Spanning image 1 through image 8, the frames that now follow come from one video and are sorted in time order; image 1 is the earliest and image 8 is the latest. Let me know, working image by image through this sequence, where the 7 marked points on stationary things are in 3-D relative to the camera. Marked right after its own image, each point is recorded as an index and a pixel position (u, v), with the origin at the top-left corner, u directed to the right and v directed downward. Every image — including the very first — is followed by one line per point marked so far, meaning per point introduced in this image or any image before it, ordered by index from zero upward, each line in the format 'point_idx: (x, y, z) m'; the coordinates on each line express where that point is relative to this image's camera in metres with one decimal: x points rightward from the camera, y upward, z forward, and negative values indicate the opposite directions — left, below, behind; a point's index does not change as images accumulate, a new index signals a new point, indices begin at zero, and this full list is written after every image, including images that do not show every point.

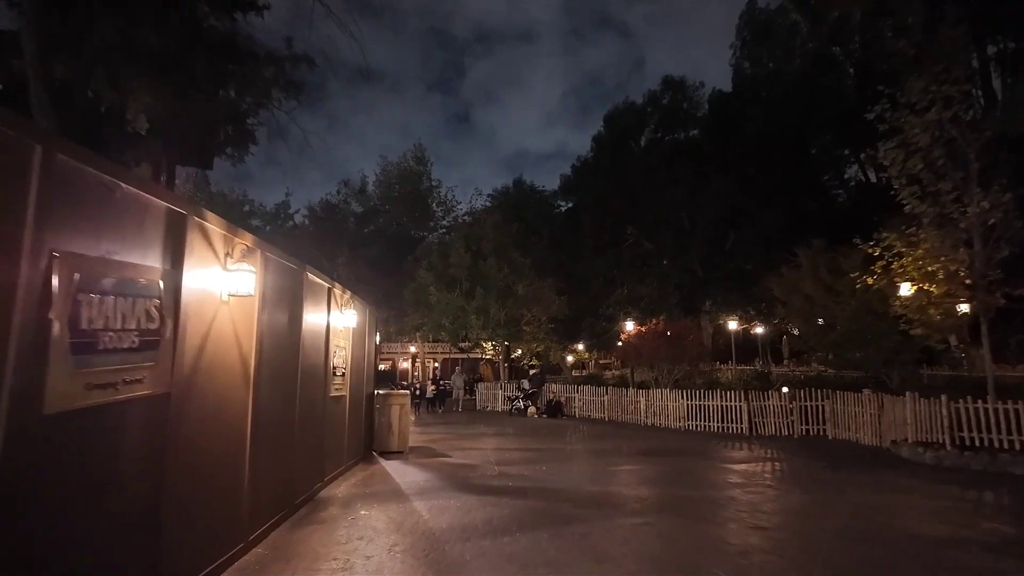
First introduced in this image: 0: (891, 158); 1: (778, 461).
0: (+8.6, +2.9, +13.6) m
1: (+5.8, -3.8, +13.0) m
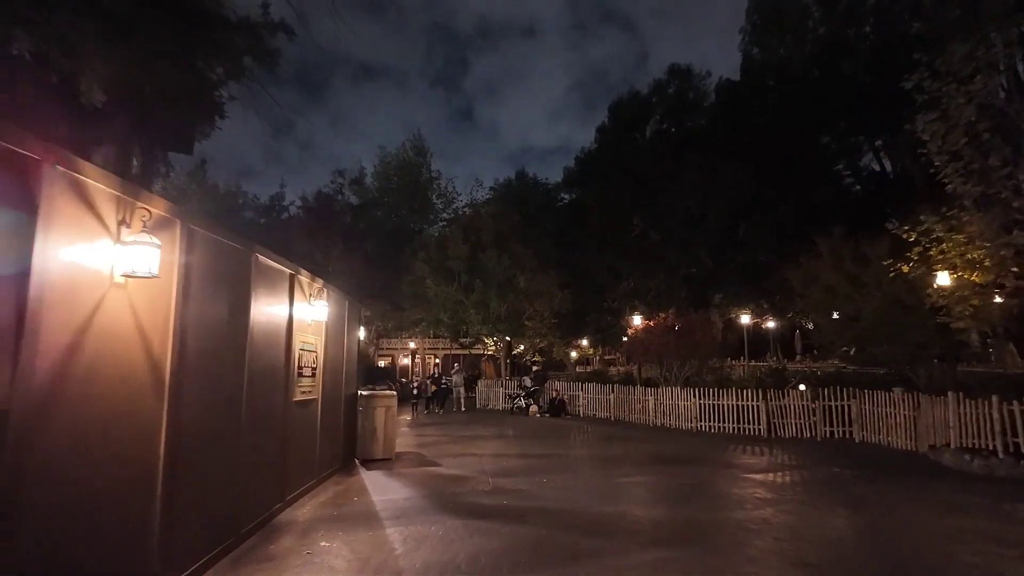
0: (+8.5, +3.2, +12.2) m
1: (+5.7, -3.5, +11.7) m
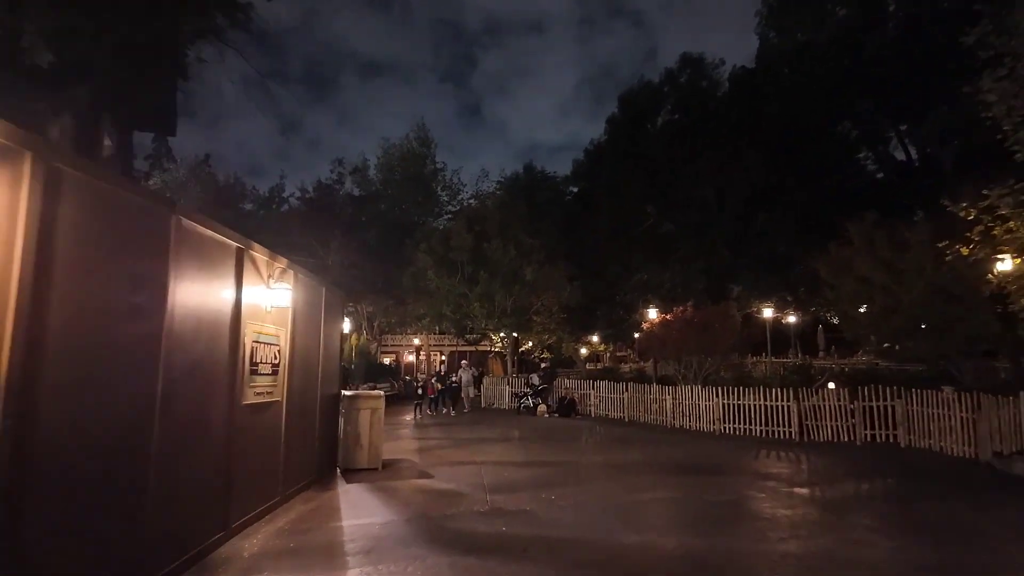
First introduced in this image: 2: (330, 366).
0: (+8.6, +3.5, +10.6) m
1: (+5.8, -3.3, +10.2) m
2: (-3.0, -1.2, +9.7) m
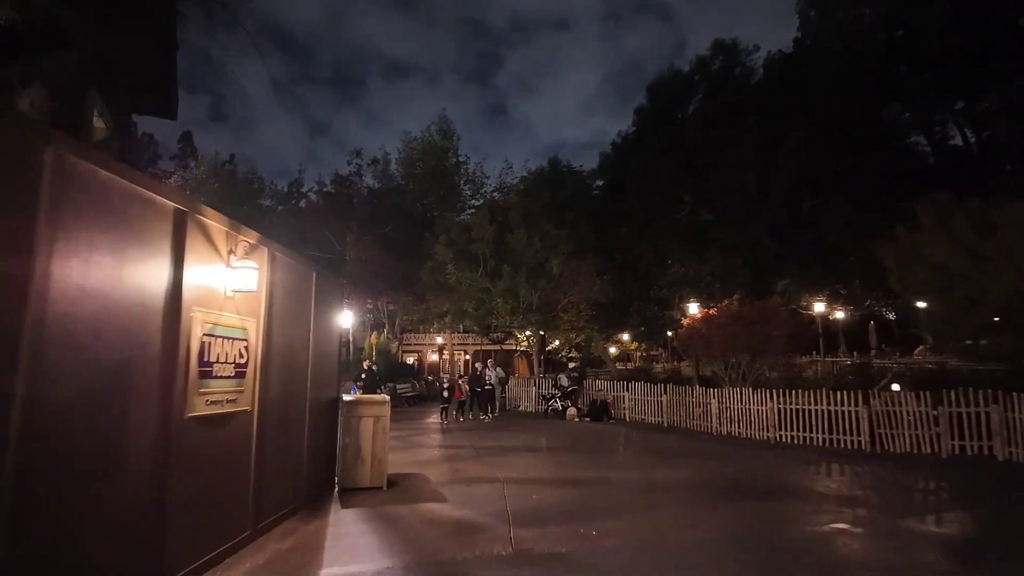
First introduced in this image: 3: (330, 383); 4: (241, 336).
0: (+9.0, +3.7, +8.6) m
1: (+6.2, -3.0, +8.3) m
2: (-2.6, -1.1, +8.2) m
3: (-2.6, -1.3, +8.4) m
4: (-2.5, -0.5, +5.6) m
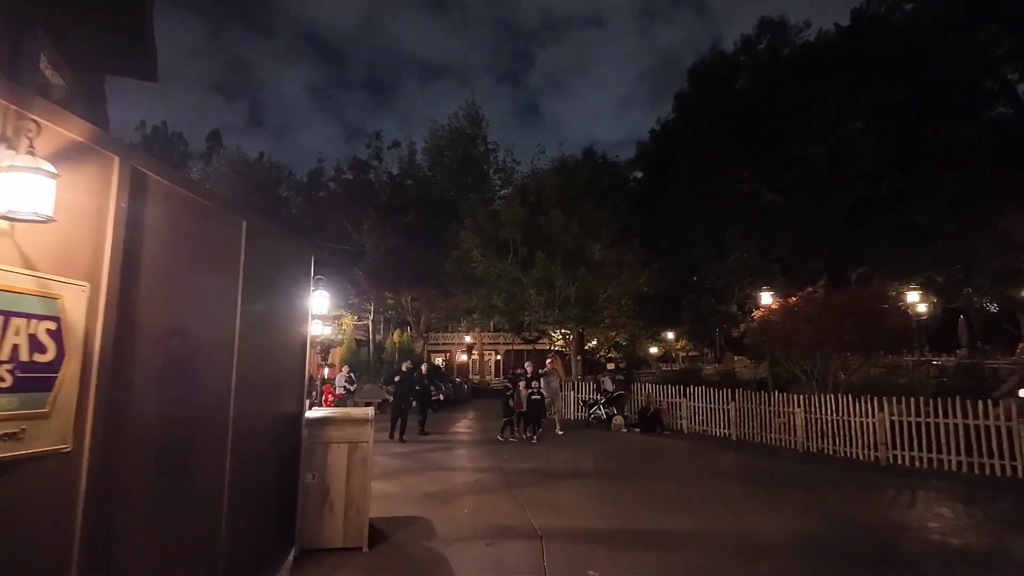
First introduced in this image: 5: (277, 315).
0: (+9.3, +4.1, +5.3) m
1: (+6.6, -2.6, +5.1) m
2: (-2.2, -0.7, +5.5) m
3: (-2.2, -1.0, +5.7) m
4: (-2.3, -0.1, +2.9) m
5: (-2.2, -0.2, +5.7) m
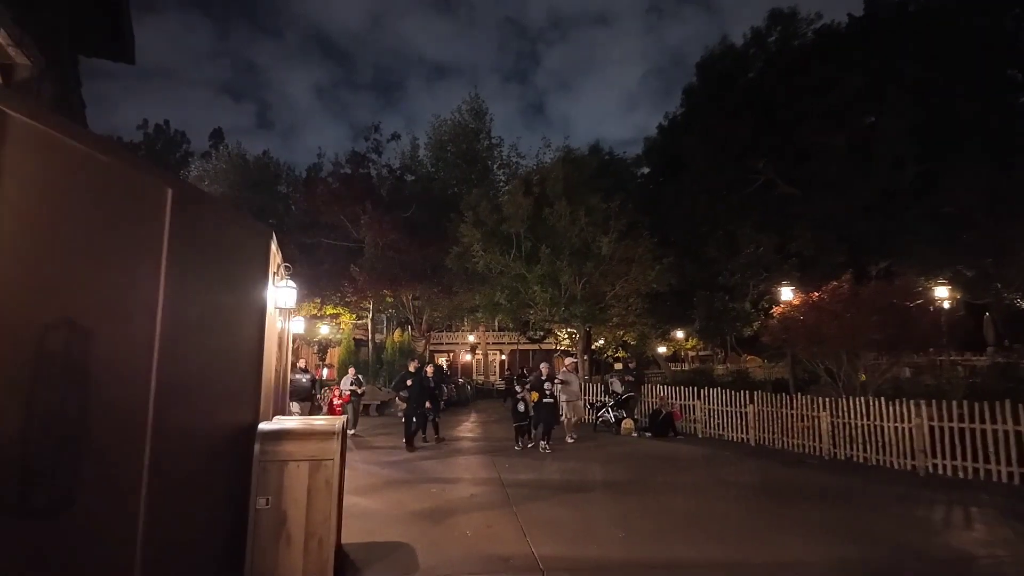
0: (+9.2, +4.3, +4.3) m
1: (+6.5, -2.5, +4.1) m
2: (-2.2, -0.6, +4.5) m
3: (-2.2, -0.9, +4.8) m
4: (-2.4, 0.0, +1.9) m
5: (-2.3, -0.1, +4.8) m
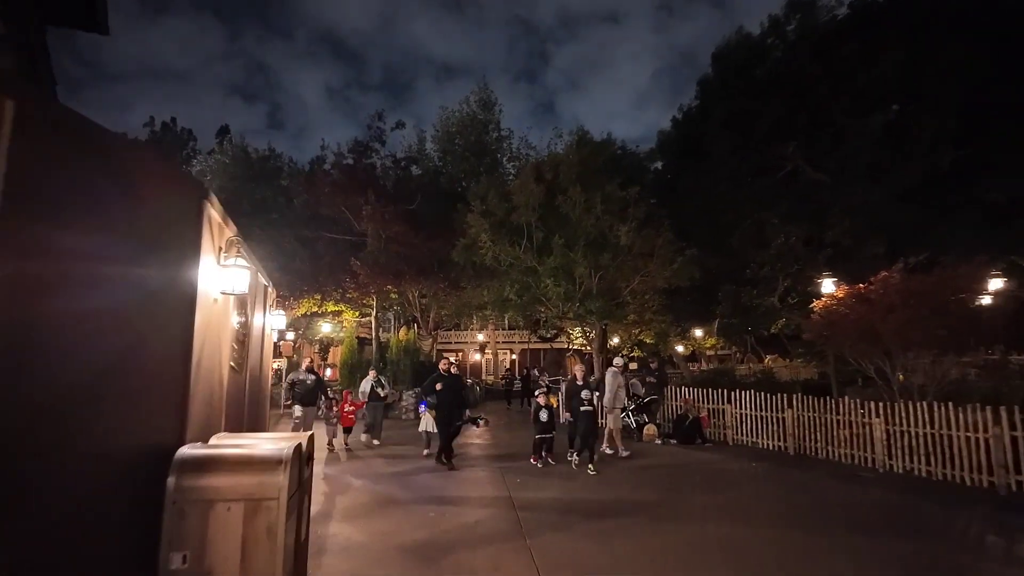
0: (+9.3, +4.4, +2.7) m
1: (+6.6, -2.3, +2.6) m
2: (-2.2, -0.4, +3.2) m
3: (-2.1, -0.7, +3.5) m
4: (-2.3, +0.1, +0.6) m
5: (-2.2, 0.0, +3.5) m
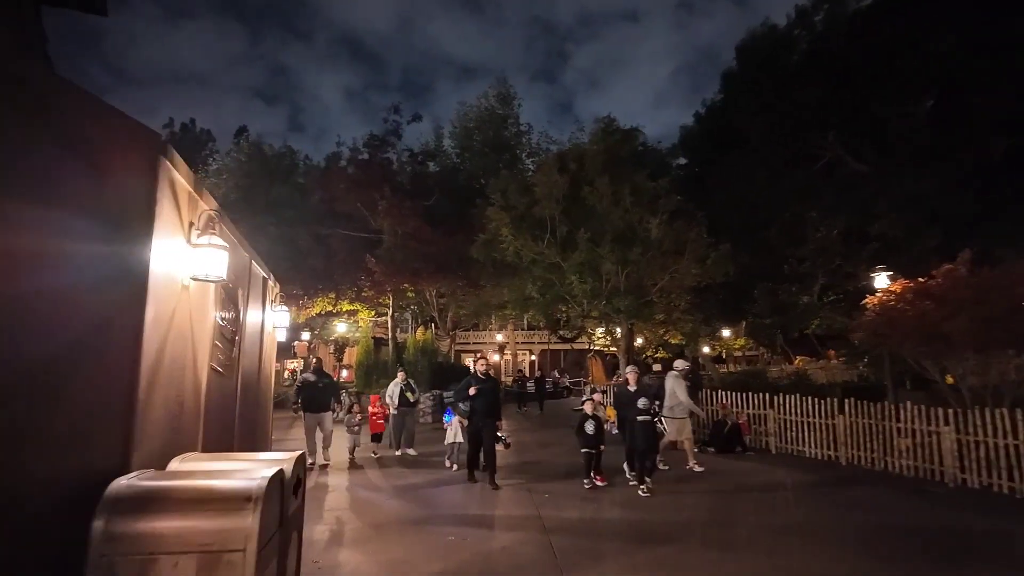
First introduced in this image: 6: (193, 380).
0: (+9.5, +4.6, +1.5) m
1: (+6.8, -2.2, +1.4) m
2: (-2.0, -0.3, +2.3) m
3: (-1.9, -0.6, +2.6) m
4: (-2.2, +0.3, -0.3) m
5: (-2.0, +0.1, +2.6) m
6: (-2.2, -0.6, +4.1) m
